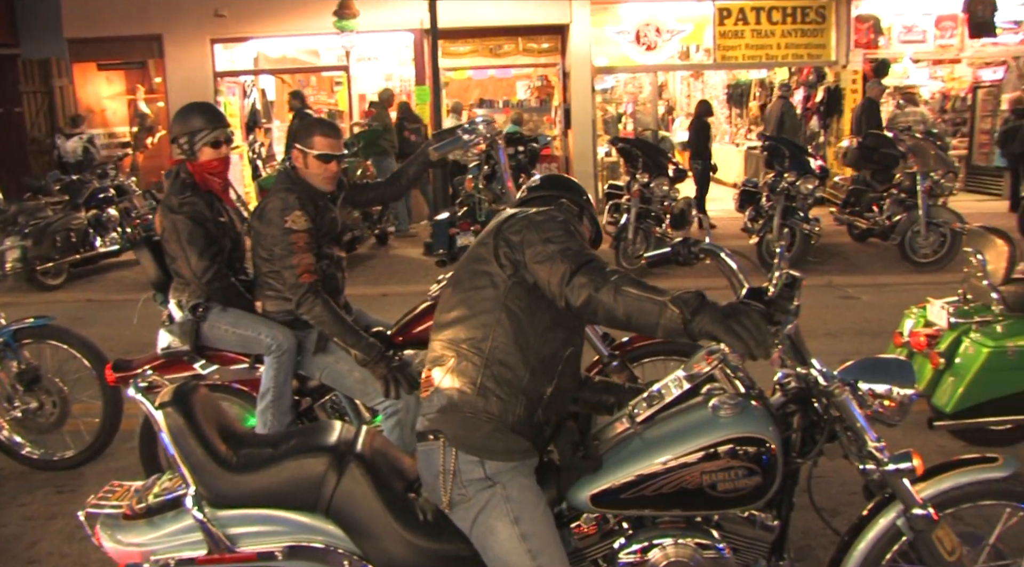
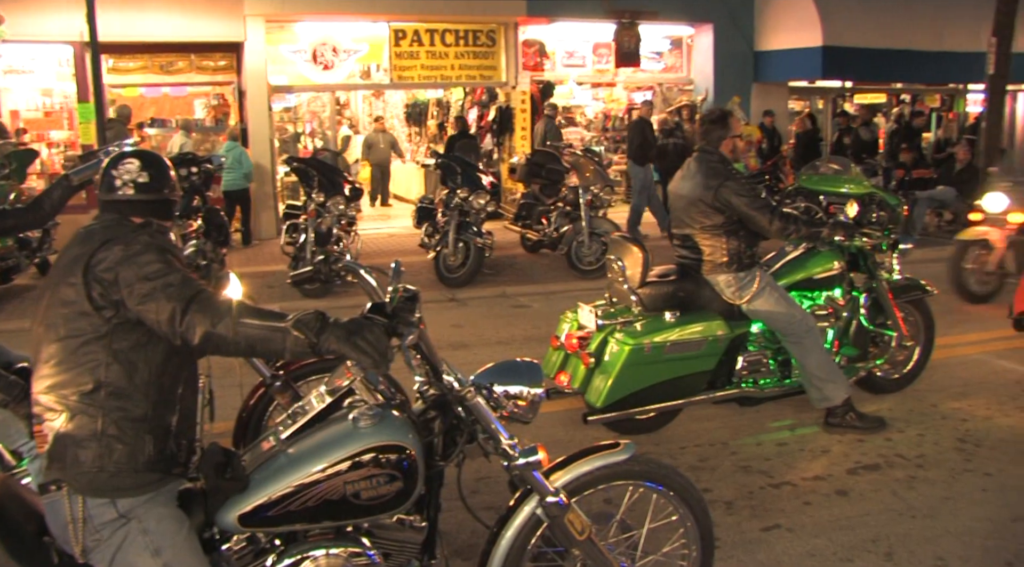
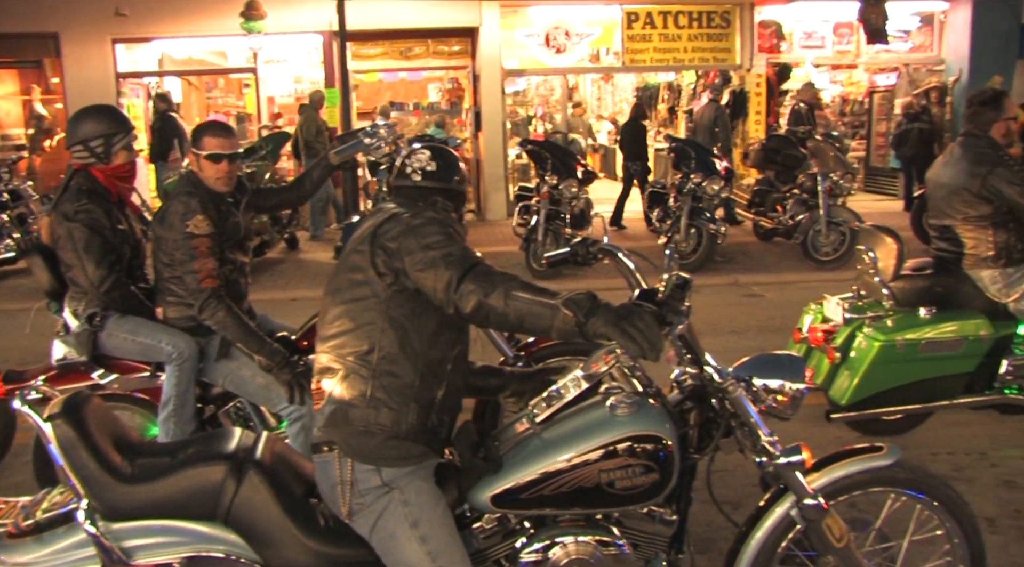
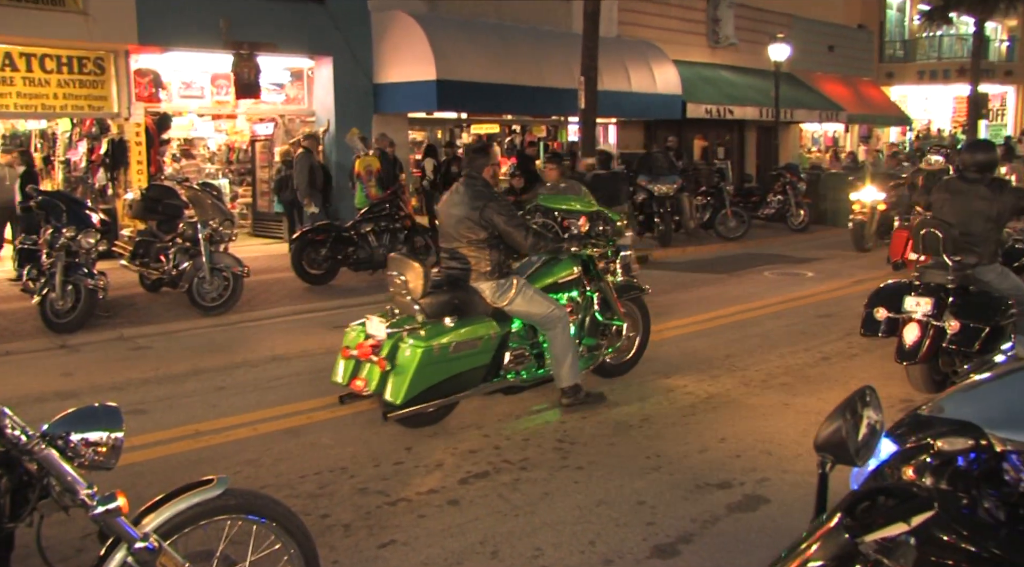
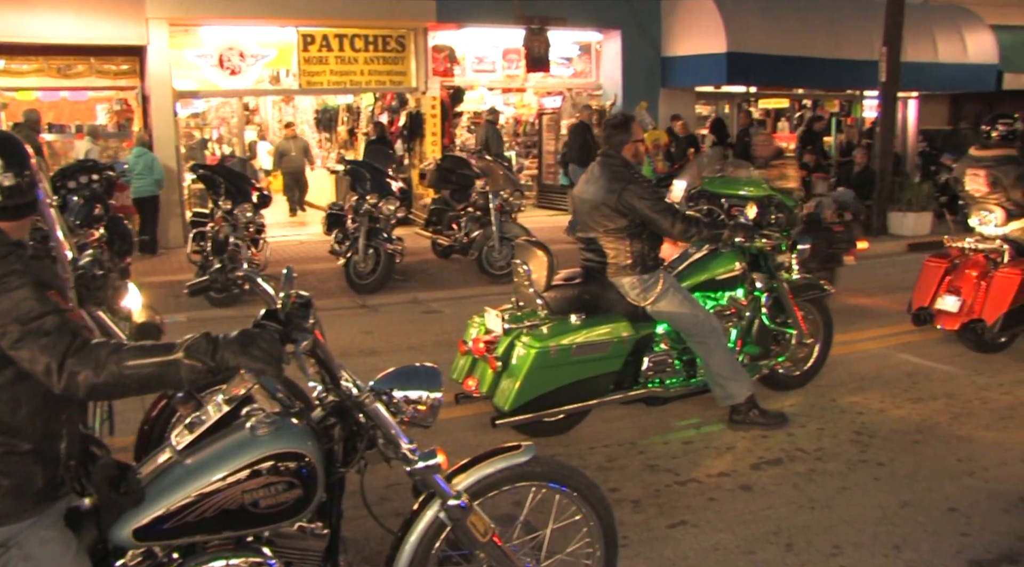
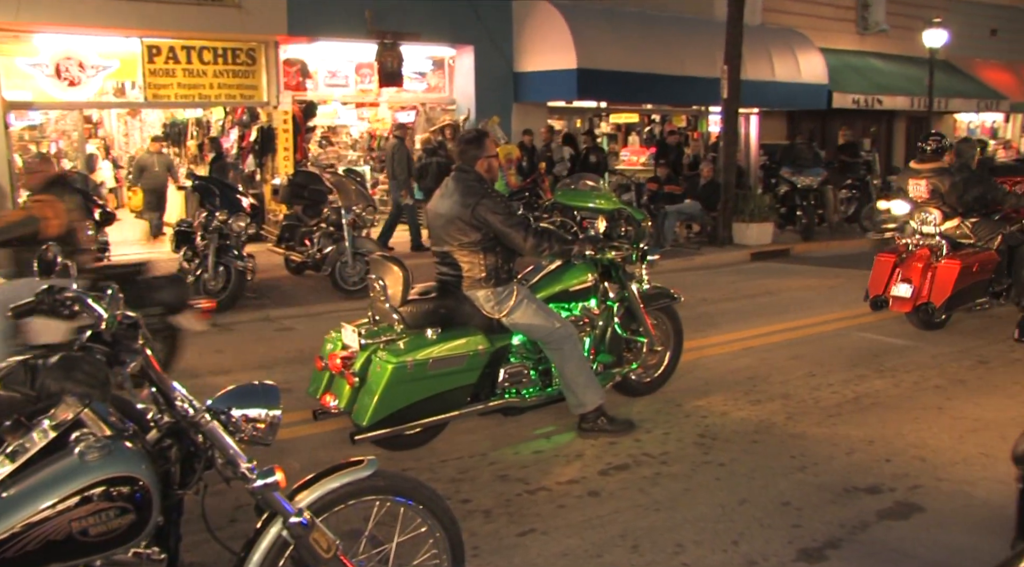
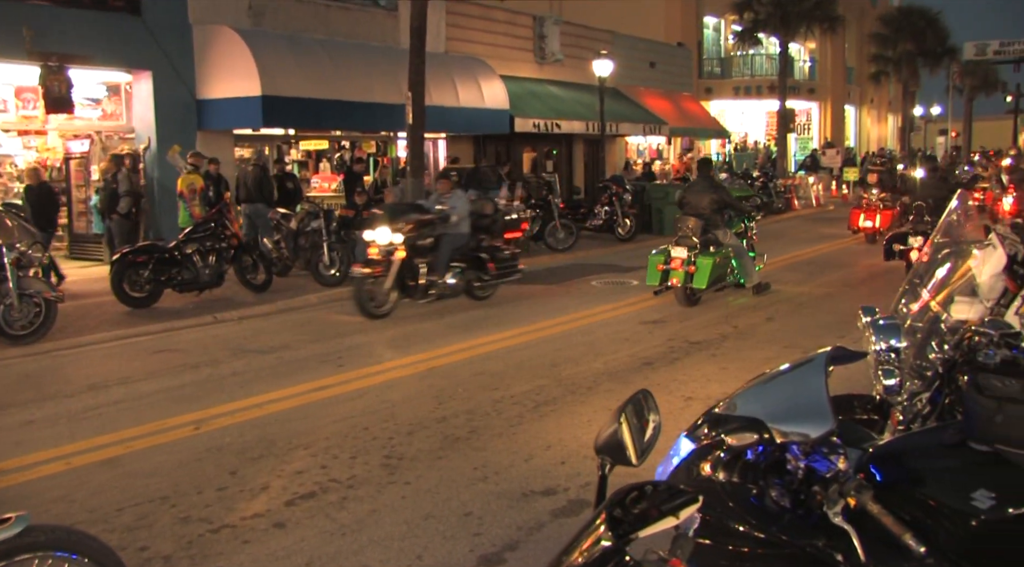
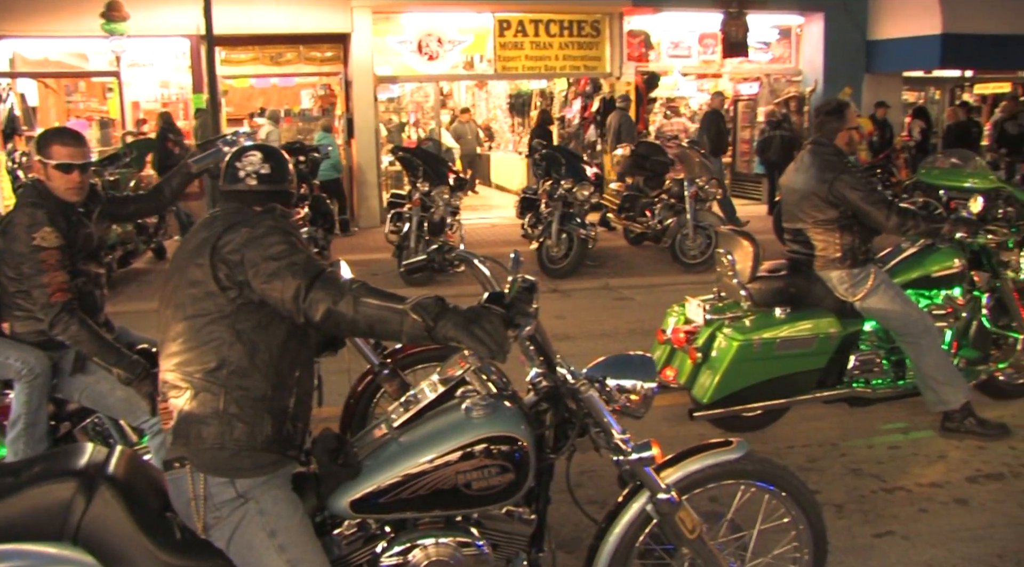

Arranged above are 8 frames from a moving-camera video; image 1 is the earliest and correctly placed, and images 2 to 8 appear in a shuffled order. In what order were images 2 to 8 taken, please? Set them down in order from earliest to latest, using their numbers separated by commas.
3, 8, 2, 5, 6, 4, 7
